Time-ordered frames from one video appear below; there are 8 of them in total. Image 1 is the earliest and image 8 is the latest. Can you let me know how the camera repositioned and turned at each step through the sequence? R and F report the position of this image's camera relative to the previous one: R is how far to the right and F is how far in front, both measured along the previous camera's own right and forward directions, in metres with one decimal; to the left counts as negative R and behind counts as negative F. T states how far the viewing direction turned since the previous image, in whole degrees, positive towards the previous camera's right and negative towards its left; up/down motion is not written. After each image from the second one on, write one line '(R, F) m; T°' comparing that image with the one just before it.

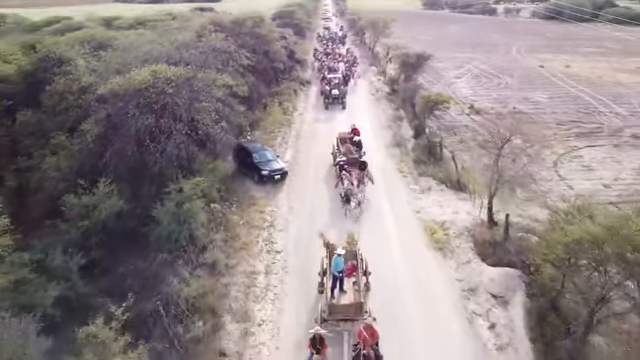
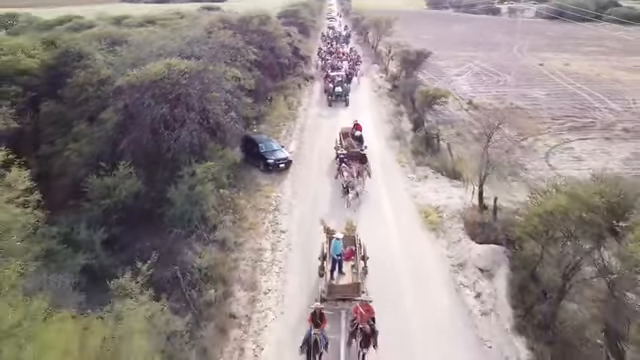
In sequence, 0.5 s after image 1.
(+0.1, -1.5) m; 0°
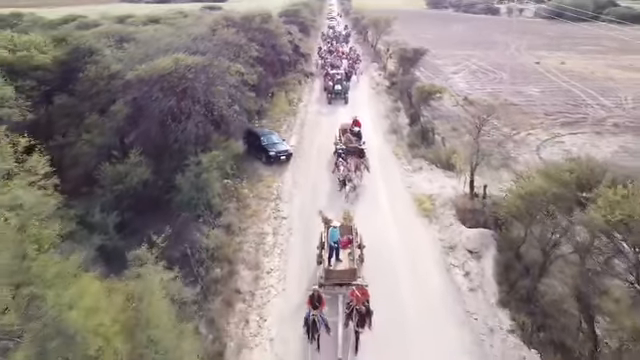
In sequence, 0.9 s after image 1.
(+0.1, -1.2) m; 0°
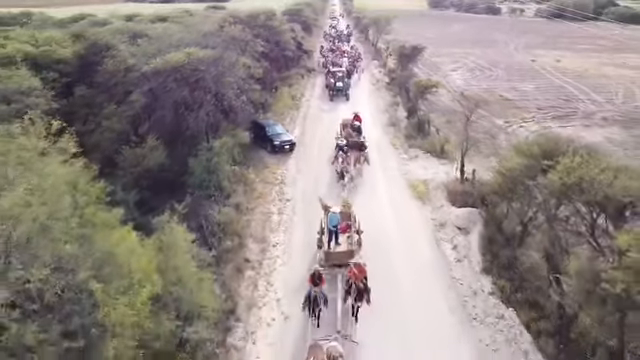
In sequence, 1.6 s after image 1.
(0.0, -1.8) m; 0°
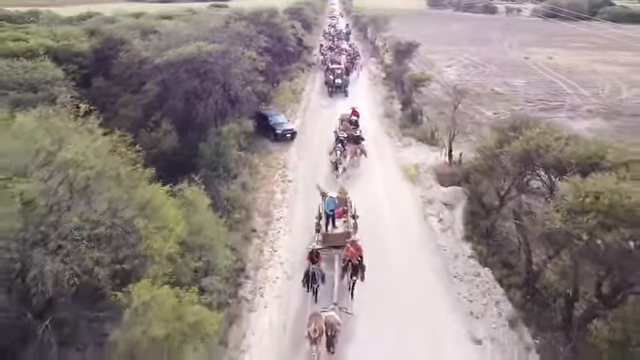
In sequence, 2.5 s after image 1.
(0.0, -2.1) m; 0°
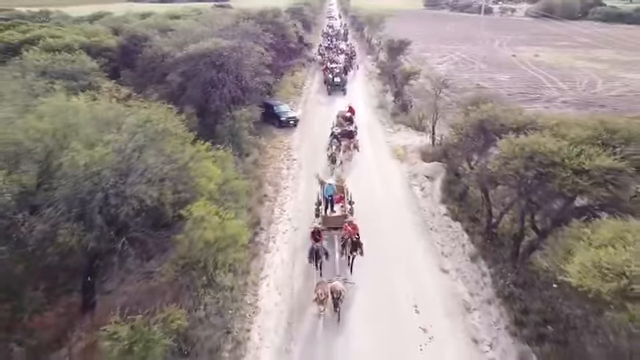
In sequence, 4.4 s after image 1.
(-0.1, -3.9) m; 0°
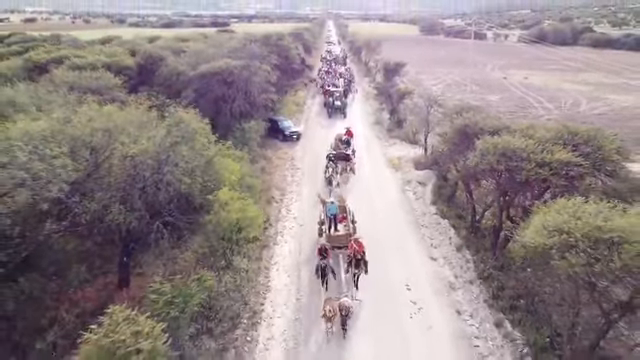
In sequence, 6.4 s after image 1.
(-0.2, -2.6) m; 0°
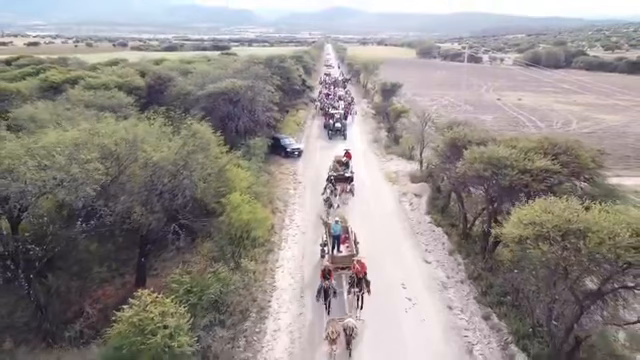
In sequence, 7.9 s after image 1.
(-0.1, -1.7) m; 0°
